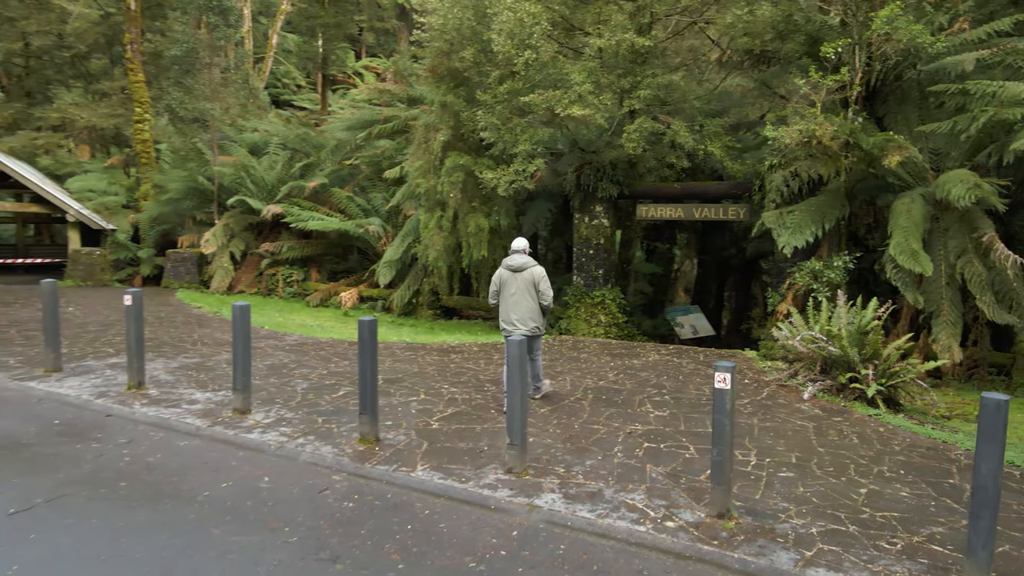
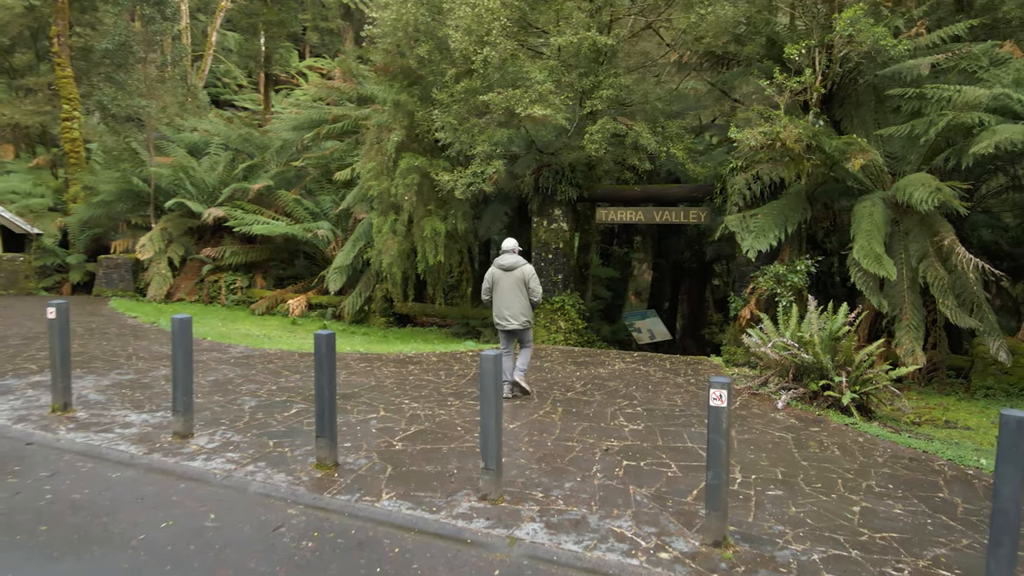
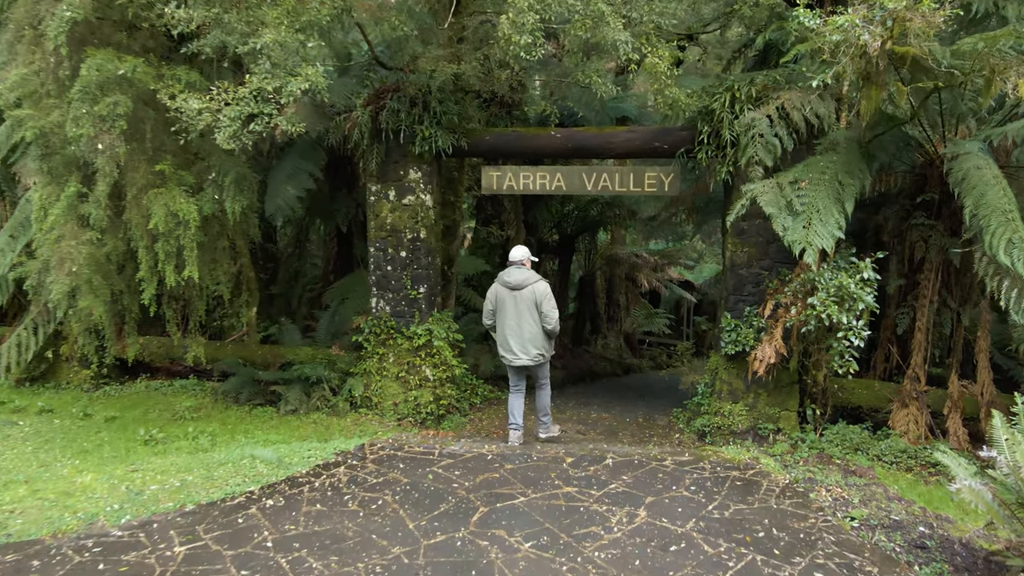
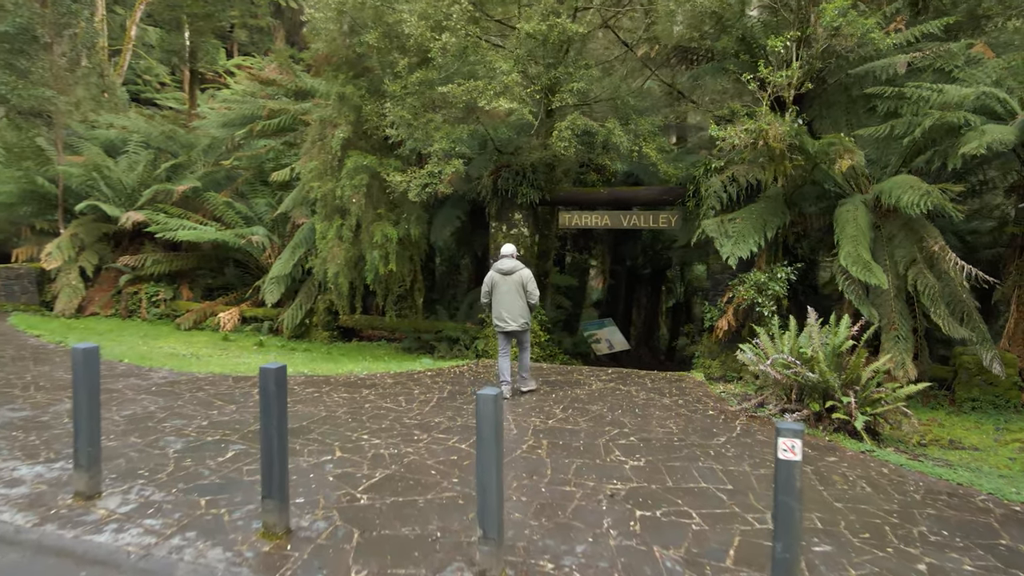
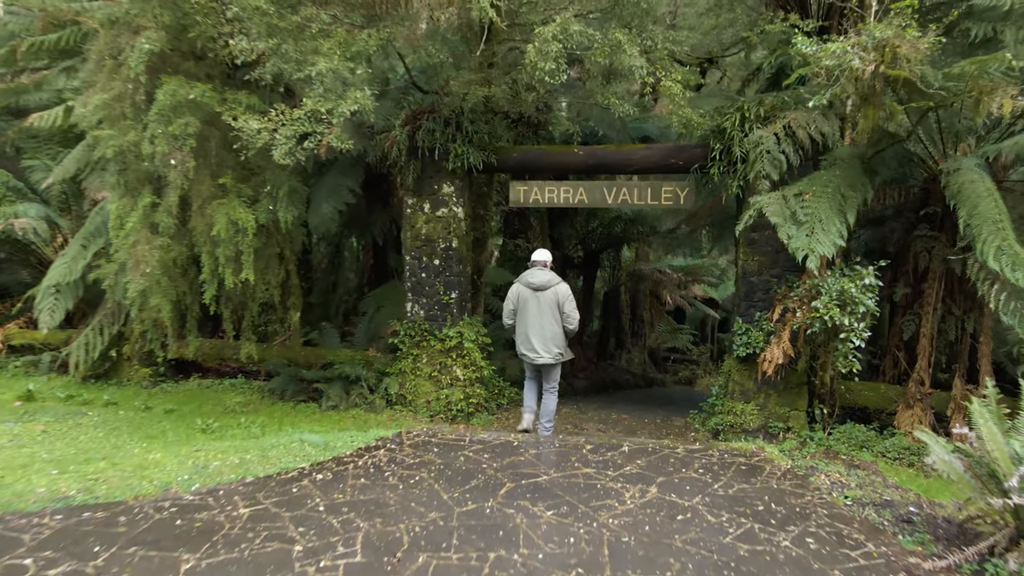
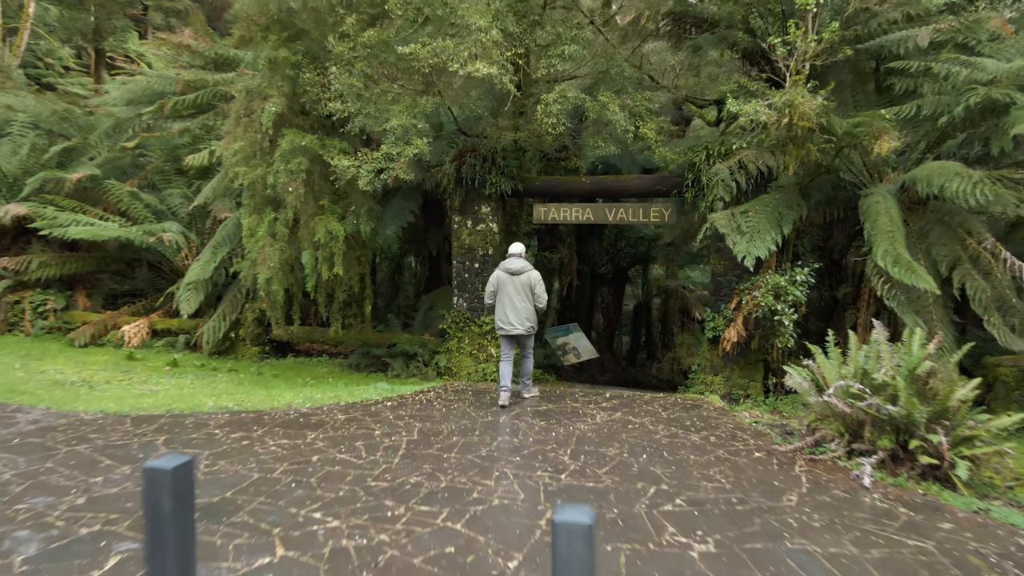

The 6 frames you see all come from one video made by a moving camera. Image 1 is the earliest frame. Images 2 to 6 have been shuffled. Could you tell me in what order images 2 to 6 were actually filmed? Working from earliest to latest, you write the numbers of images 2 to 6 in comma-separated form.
2, 4, 6, 5, 3
